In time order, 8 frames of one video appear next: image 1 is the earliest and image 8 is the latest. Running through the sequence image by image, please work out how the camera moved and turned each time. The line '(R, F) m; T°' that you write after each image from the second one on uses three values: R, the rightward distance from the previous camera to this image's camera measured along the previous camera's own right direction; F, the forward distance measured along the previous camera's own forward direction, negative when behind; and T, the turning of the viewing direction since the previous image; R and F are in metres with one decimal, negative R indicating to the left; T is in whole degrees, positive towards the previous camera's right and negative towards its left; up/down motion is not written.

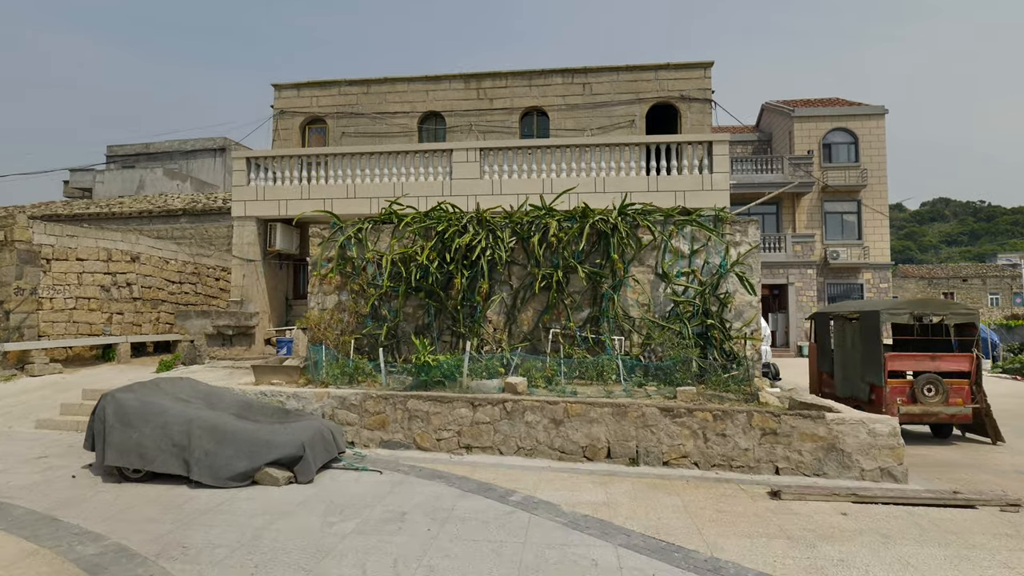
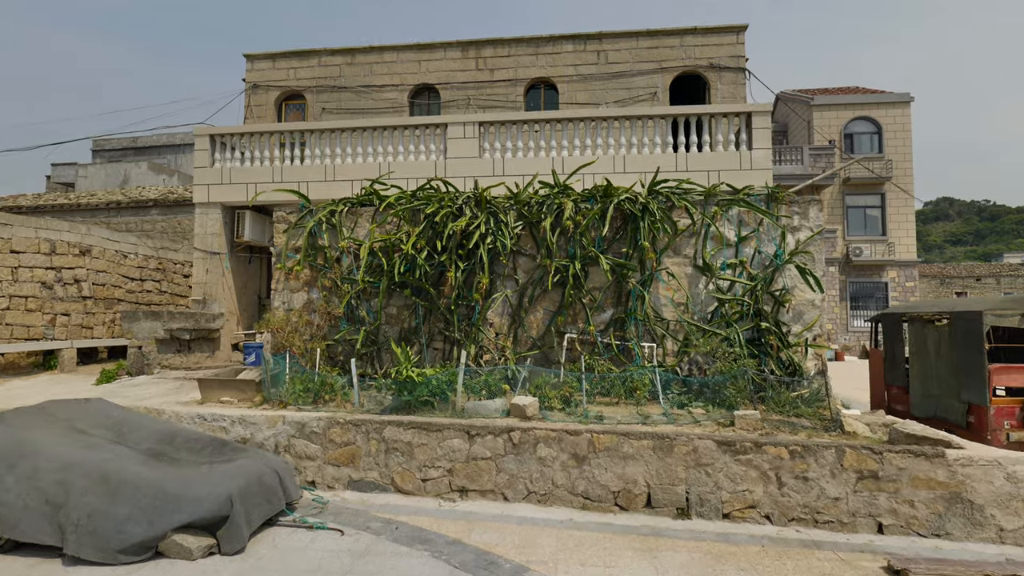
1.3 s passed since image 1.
(-0.1, +1.7) m; 0°
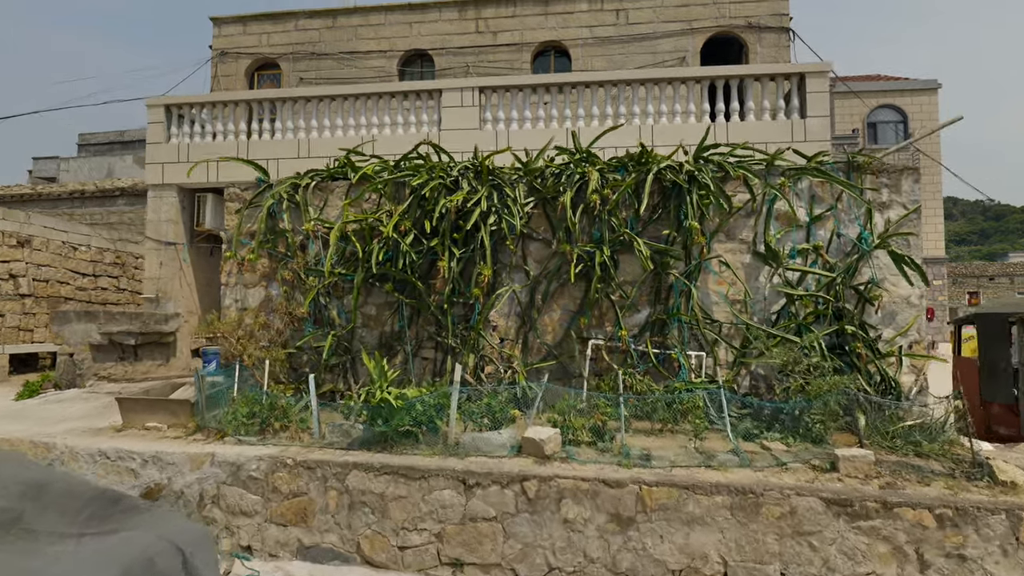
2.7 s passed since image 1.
(-0.1, +1.6) m; 0°
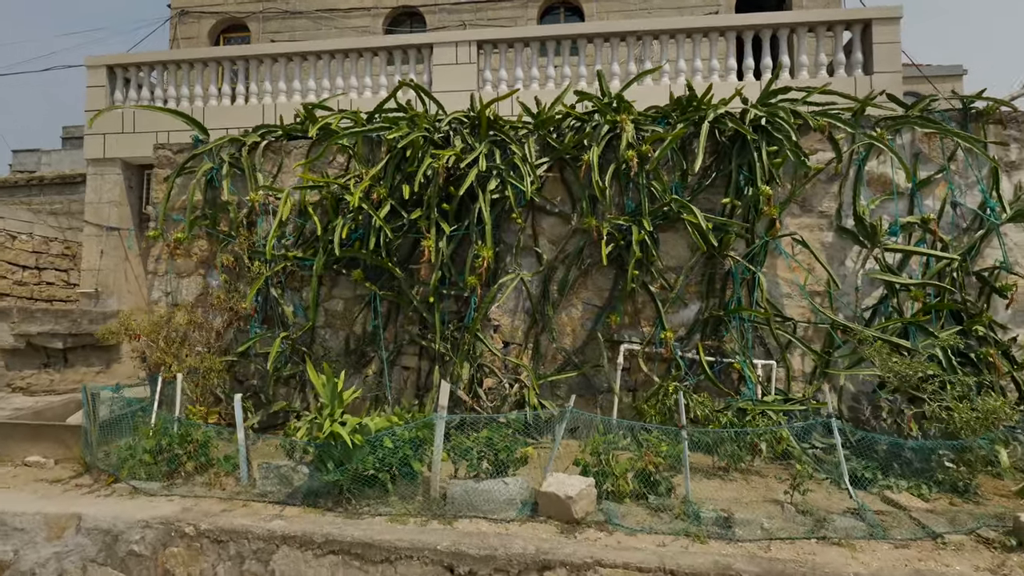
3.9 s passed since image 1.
(-0.1, +1.4) m; 0°
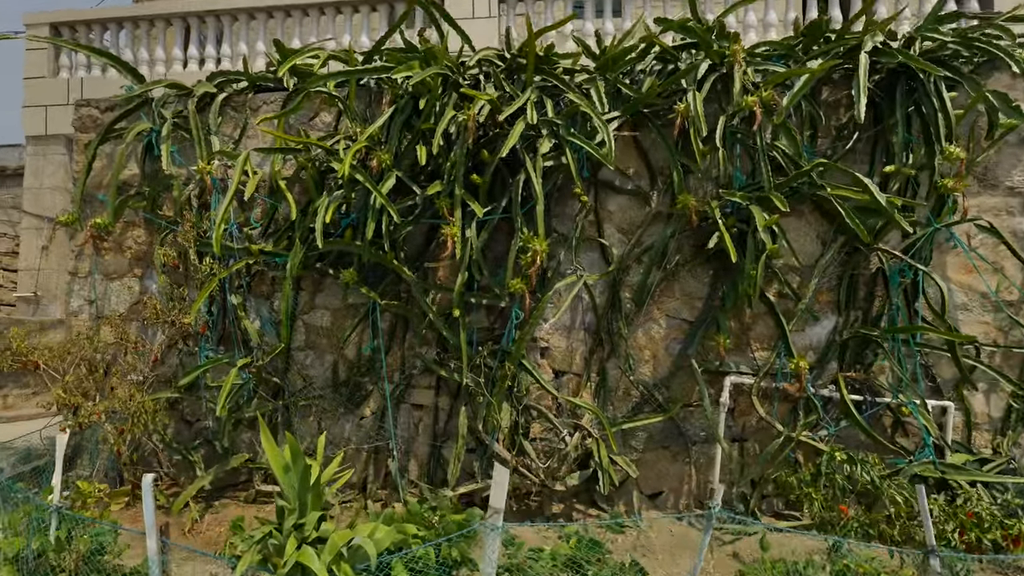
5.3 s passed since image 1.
(-0.3, +1.4) m; 0°
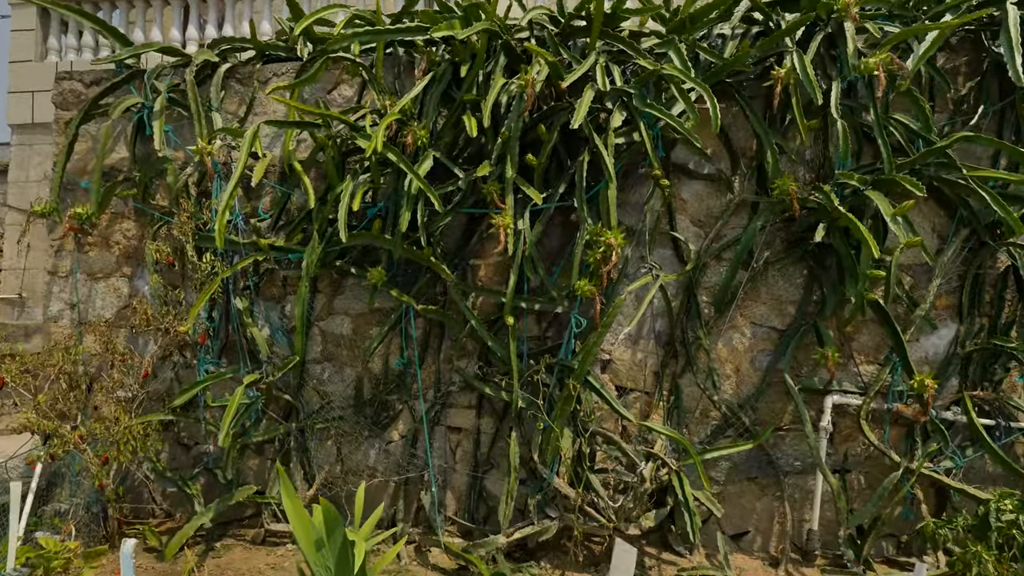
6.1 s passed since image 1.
(-0.3, +0.5) m; 0°
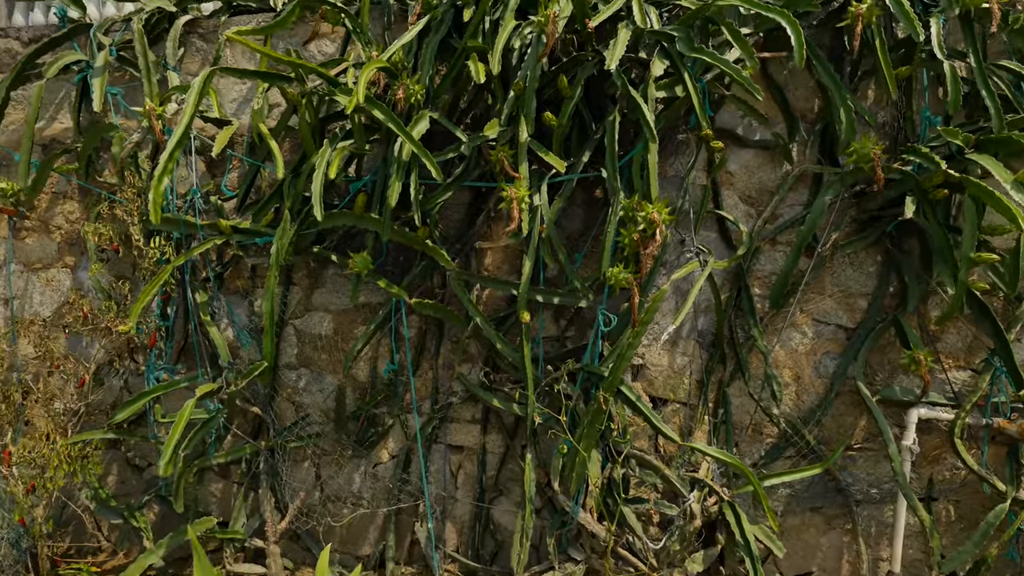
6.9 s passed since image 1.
(-0.1, +0.5) m; 0°
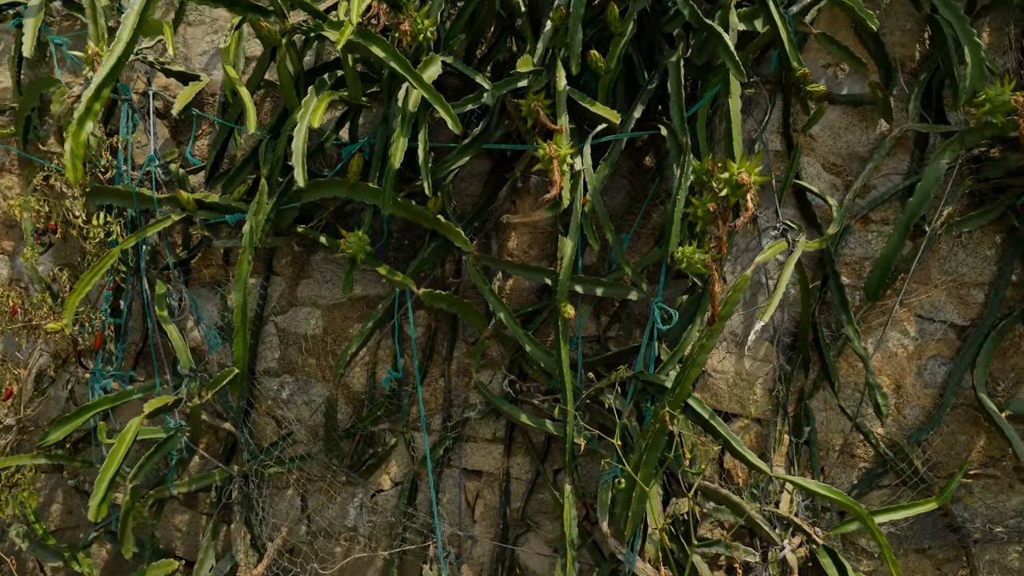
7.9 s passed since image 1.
(-0.1, +0.5) m; 0°
